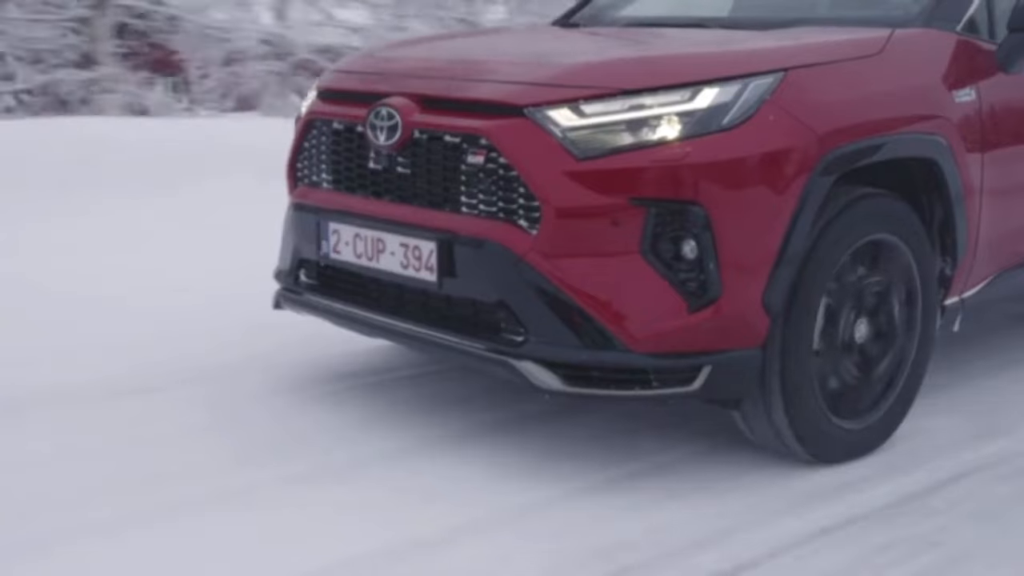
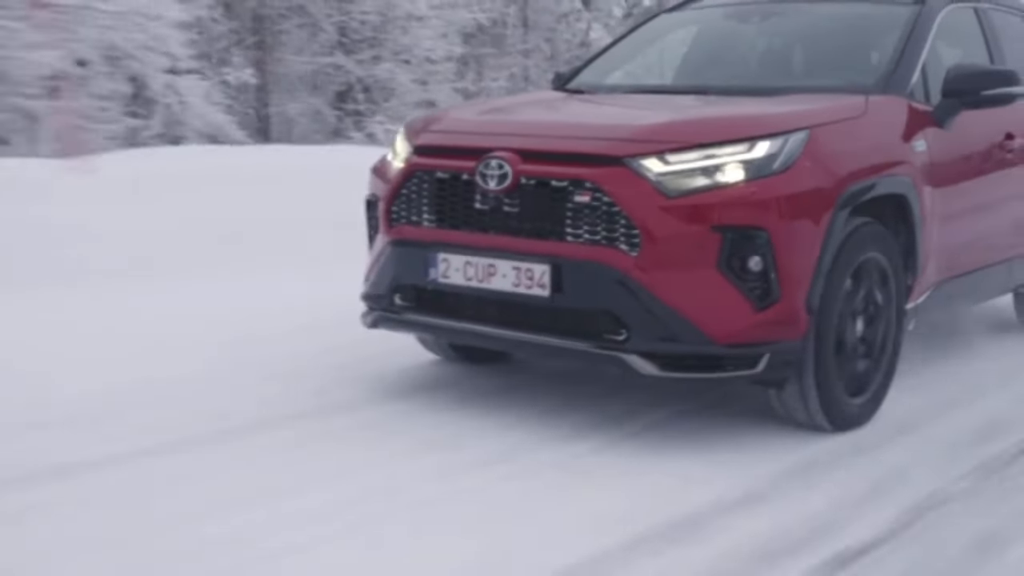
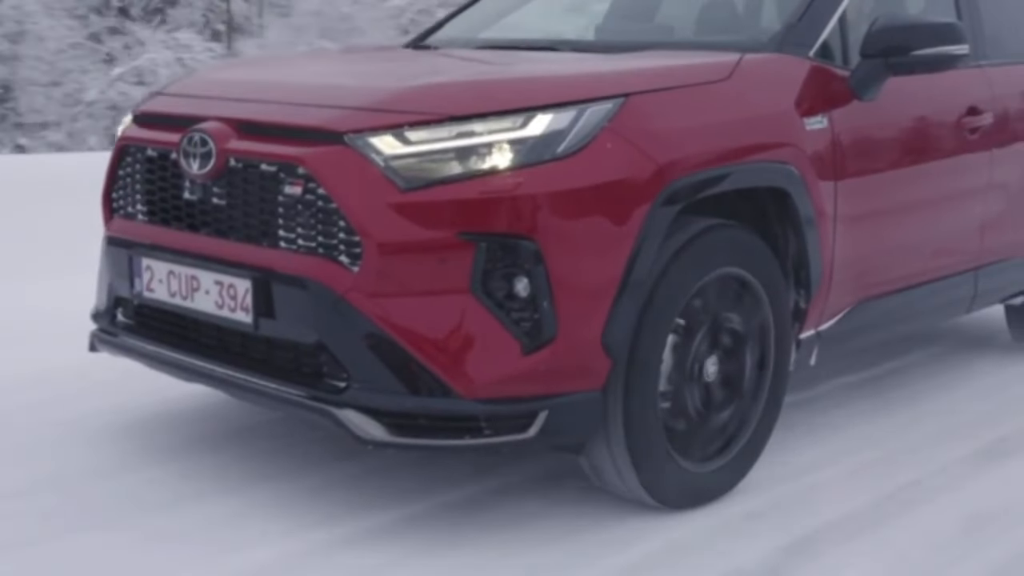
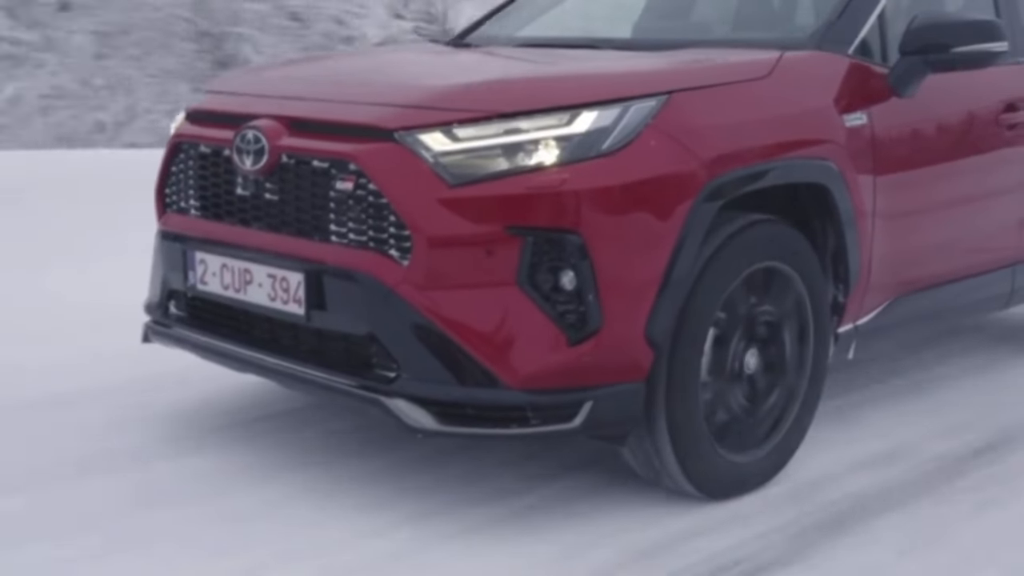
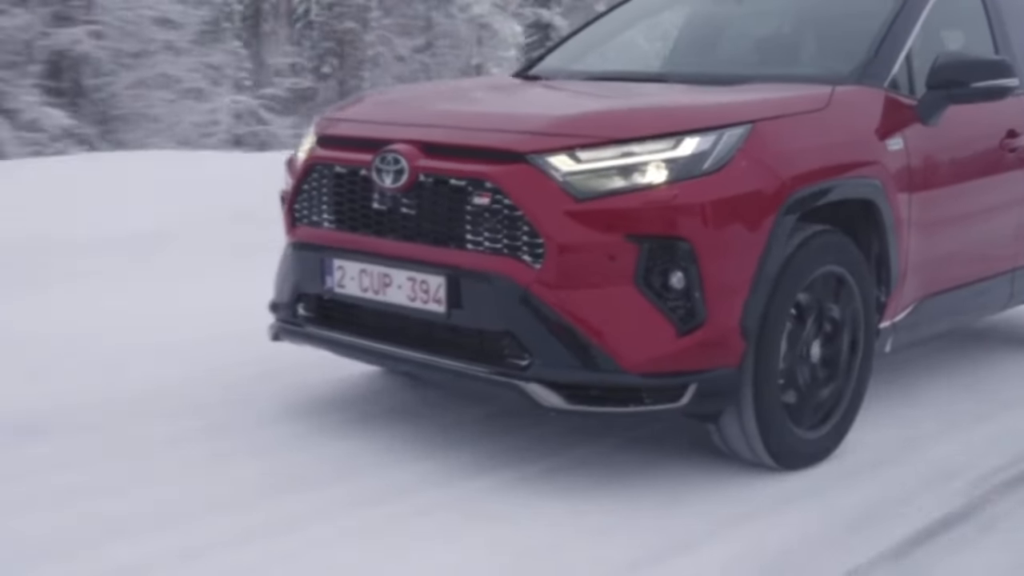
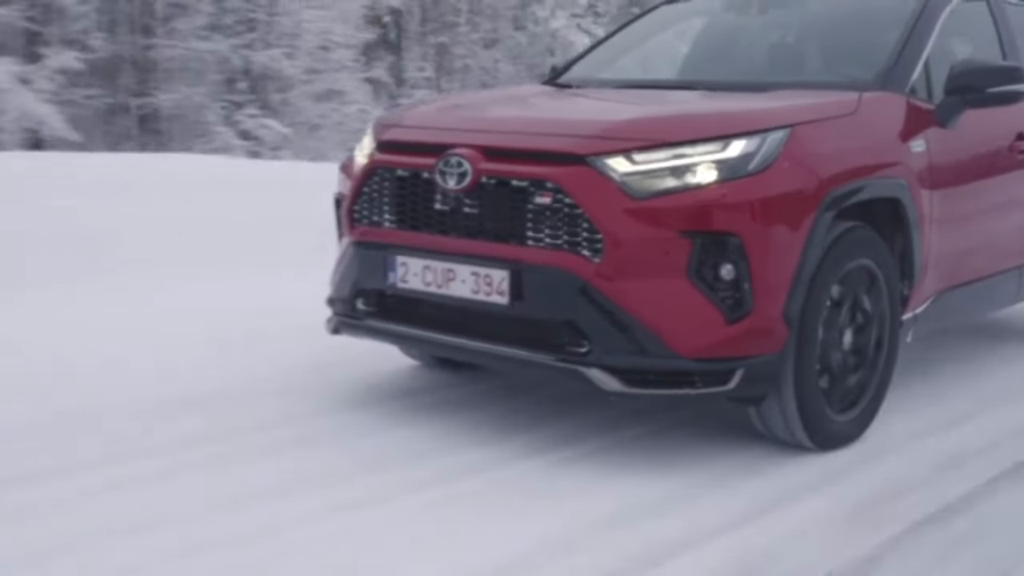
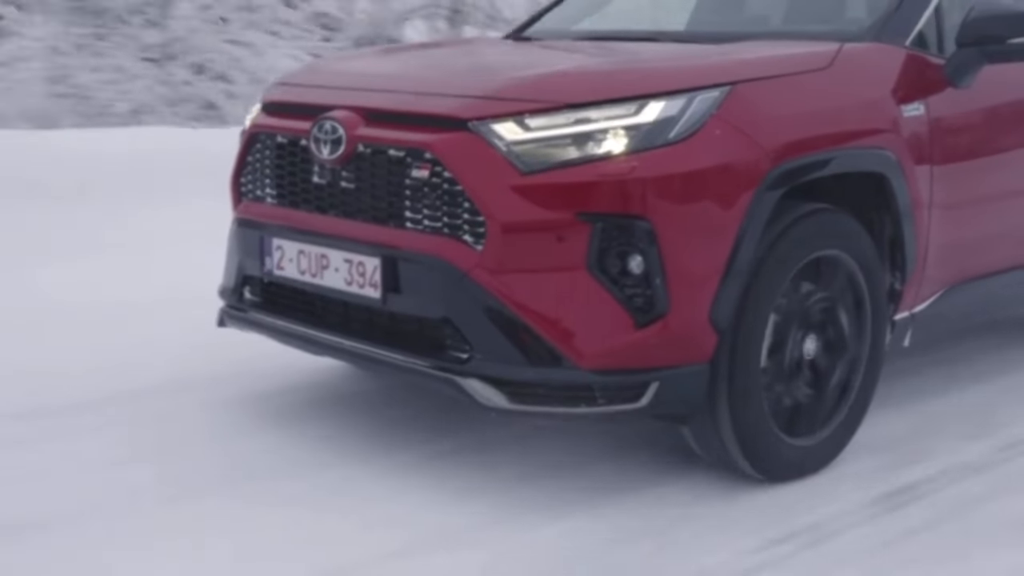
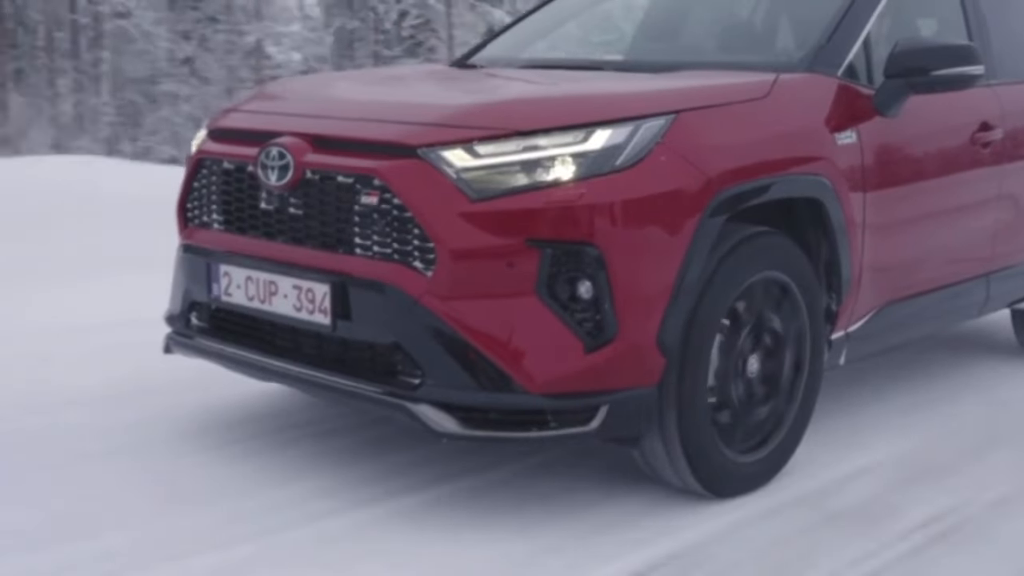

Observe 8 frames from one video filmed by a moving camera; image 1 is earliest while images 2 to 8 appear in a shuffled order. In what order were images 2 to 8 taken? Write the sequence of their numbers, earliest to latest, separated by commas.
7, 4, 3, 8, 5, 6, 2
